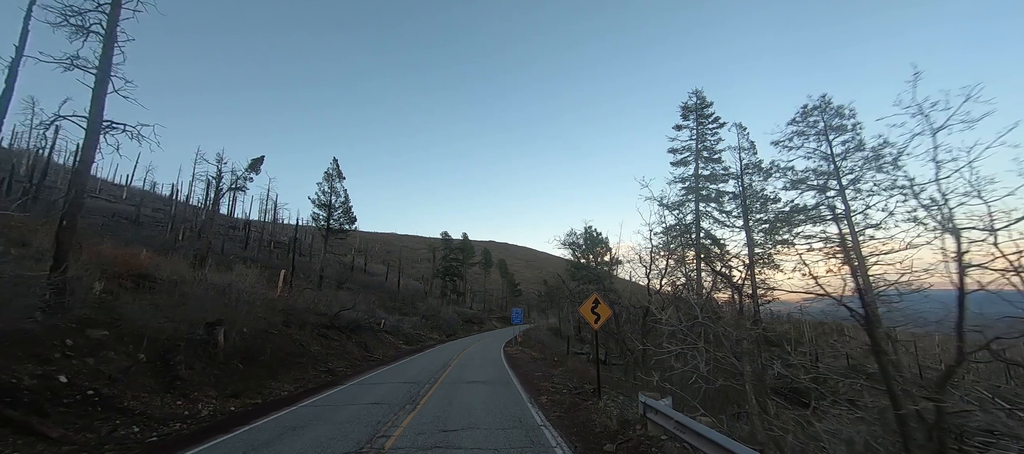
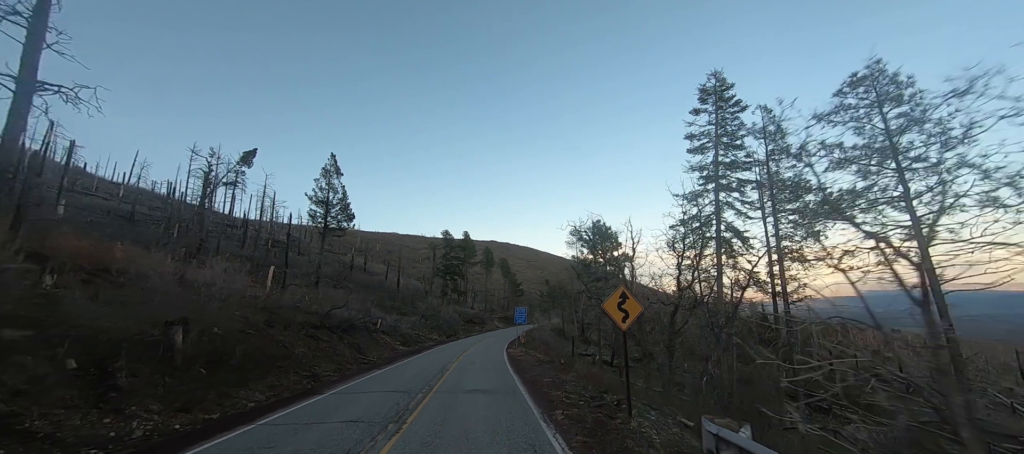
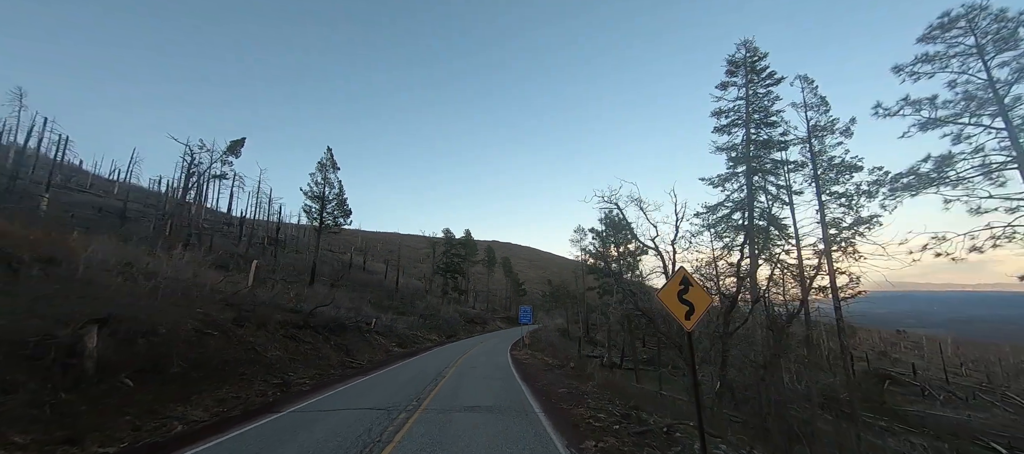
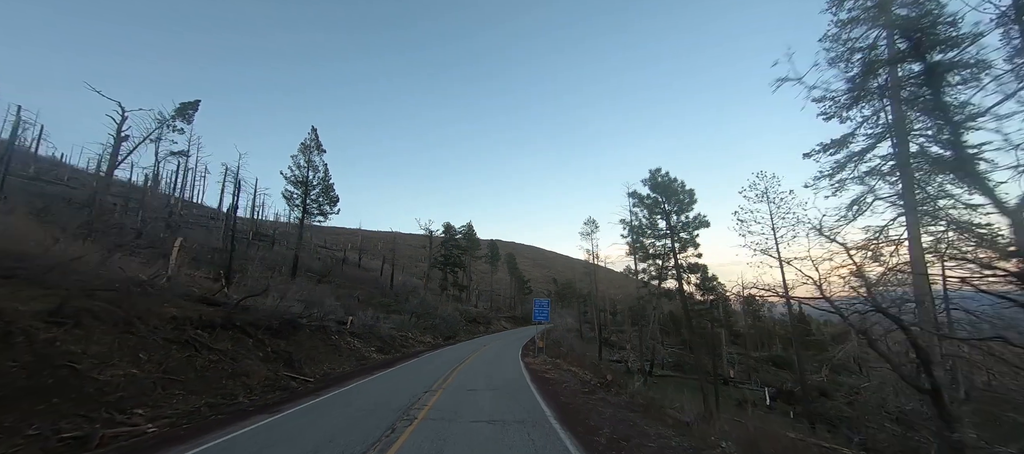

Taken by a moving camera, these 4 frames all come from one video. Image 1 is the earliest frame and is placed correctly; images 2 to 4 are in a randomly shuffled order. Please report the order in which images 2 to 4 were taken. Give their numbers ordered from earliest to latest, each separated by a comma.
2, 3, 4
